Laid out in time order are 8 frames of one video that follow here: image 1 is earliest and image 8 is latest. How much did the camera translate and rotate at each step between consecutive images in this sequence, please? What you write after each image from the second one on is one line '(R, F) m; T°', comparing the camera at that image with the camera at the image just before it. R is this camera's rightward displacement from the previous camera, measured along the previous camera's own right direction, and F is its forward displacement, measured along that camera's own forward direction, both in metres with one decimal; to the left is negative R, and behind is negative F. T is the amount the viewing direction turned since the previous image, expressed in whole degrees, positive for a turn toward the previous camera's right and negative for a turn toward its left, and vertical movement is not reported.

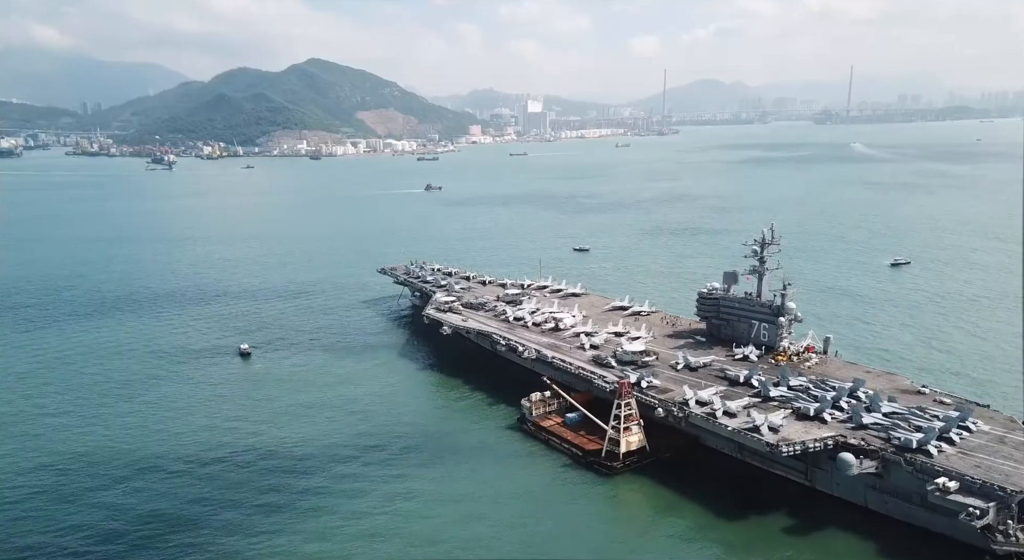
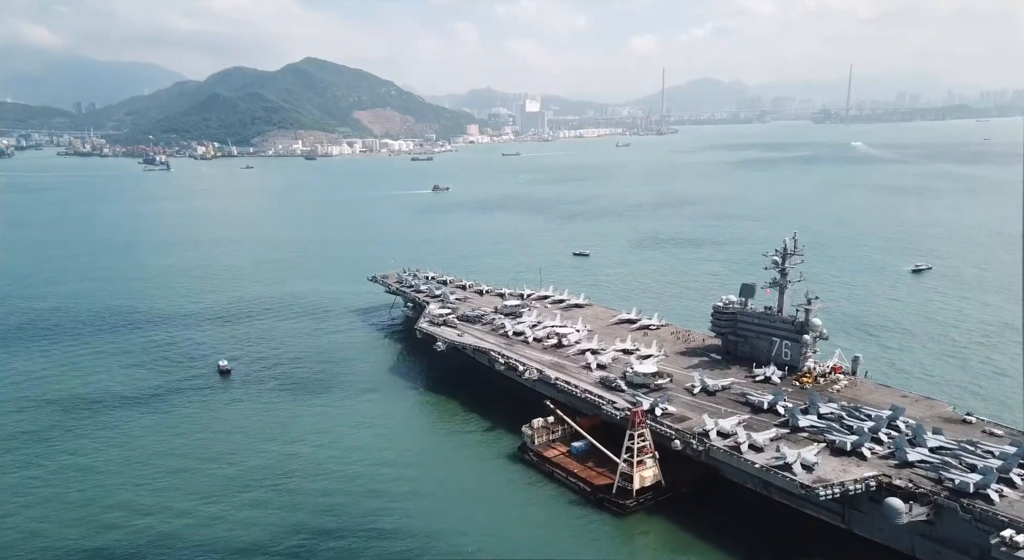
(-0.2, +5.2) m; 0°
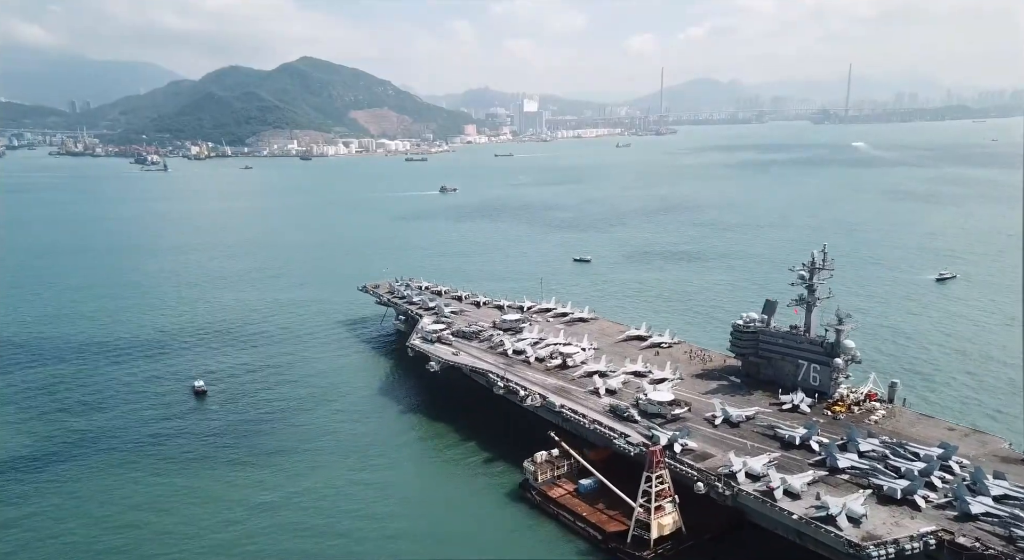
(-0.2, +5.4) m; 0°
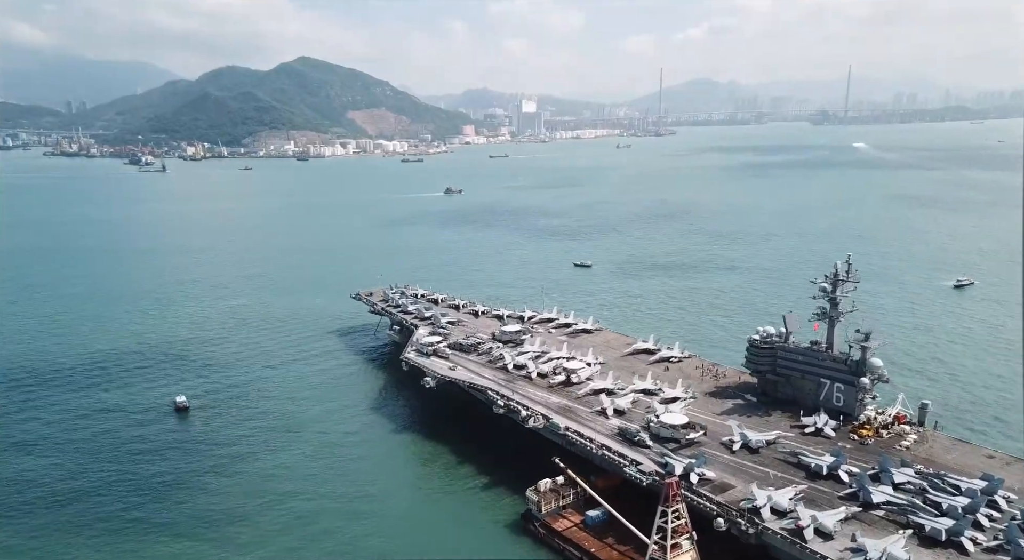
(-0.2, +3.6) m; 0°
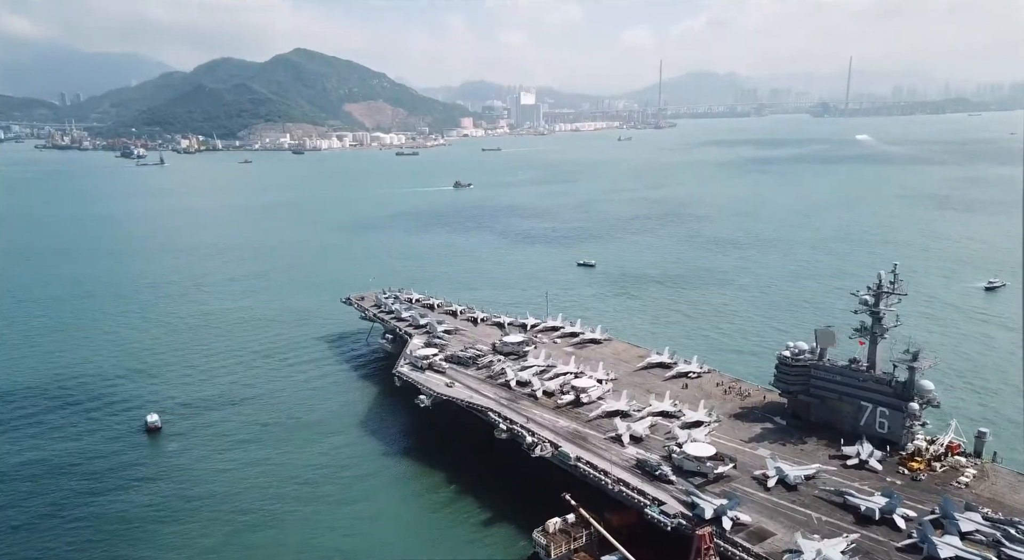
(-0.4, +5.3) m; 0°
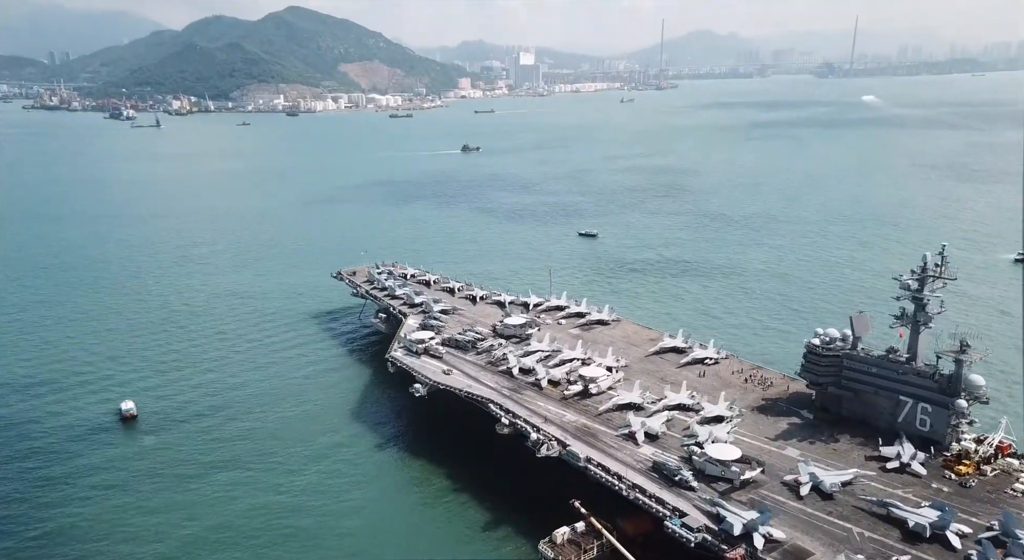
(-0.3, +4.5) m; 0°
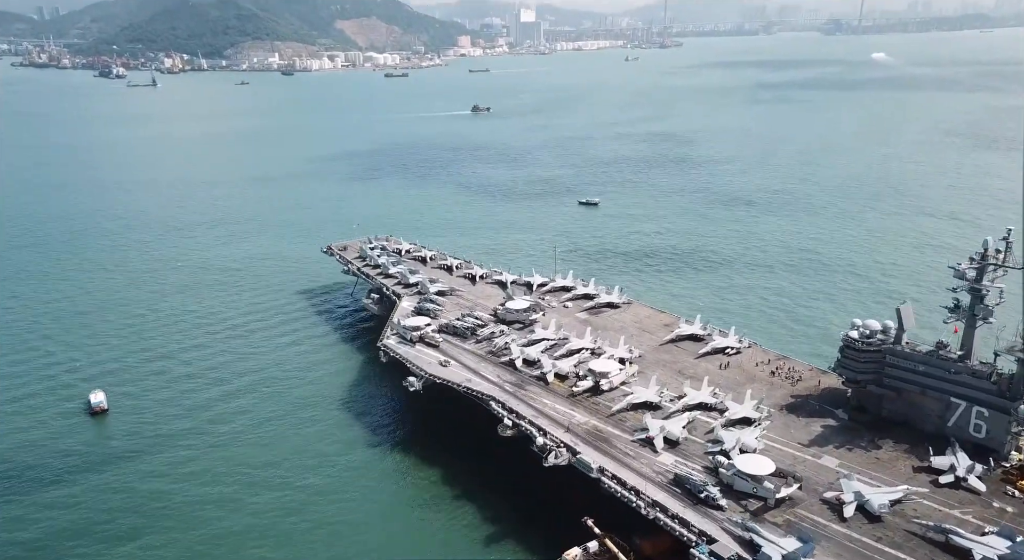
(-0.2, +4.7) m; 0°
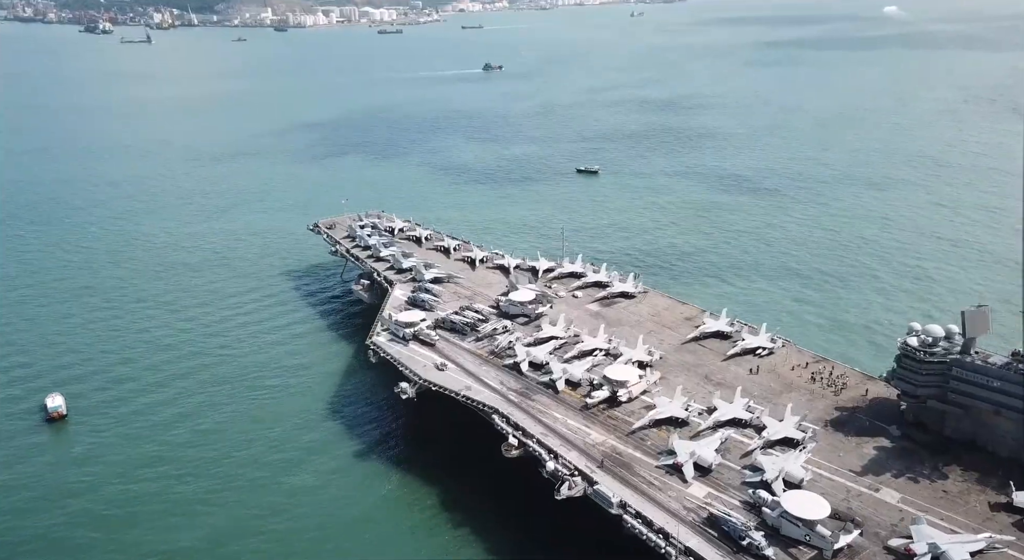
(-0.3, +5.5) m; 0°
